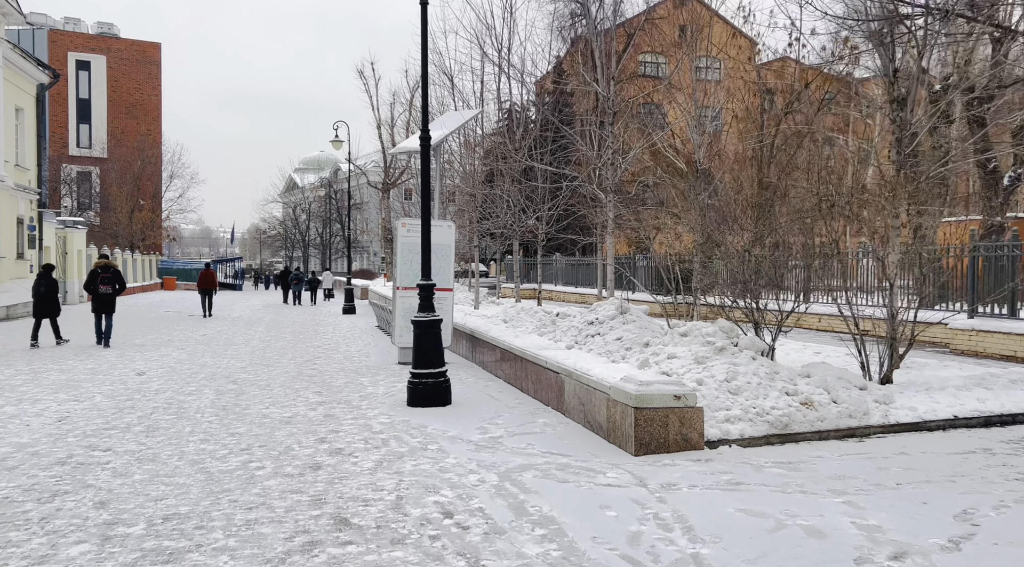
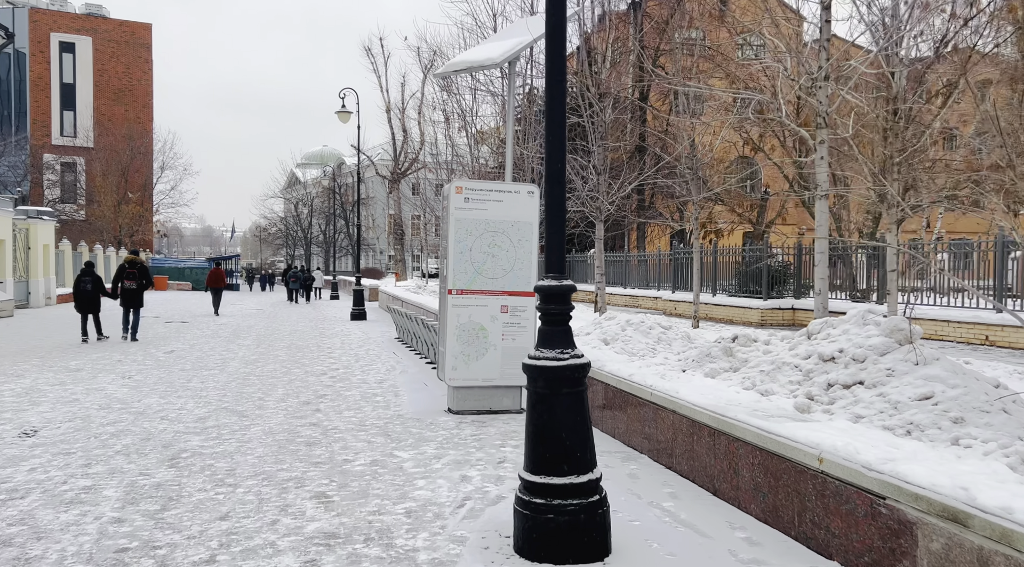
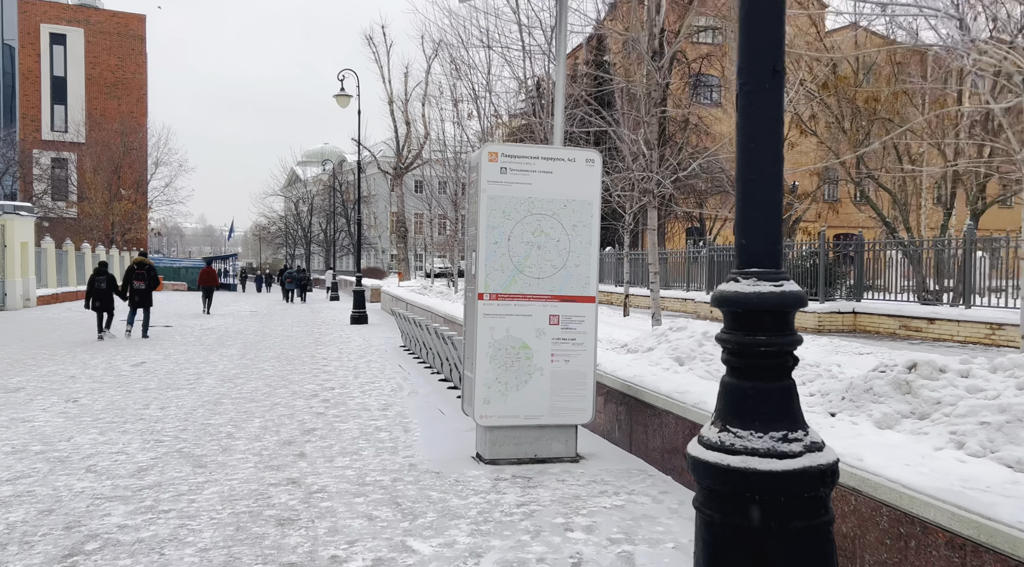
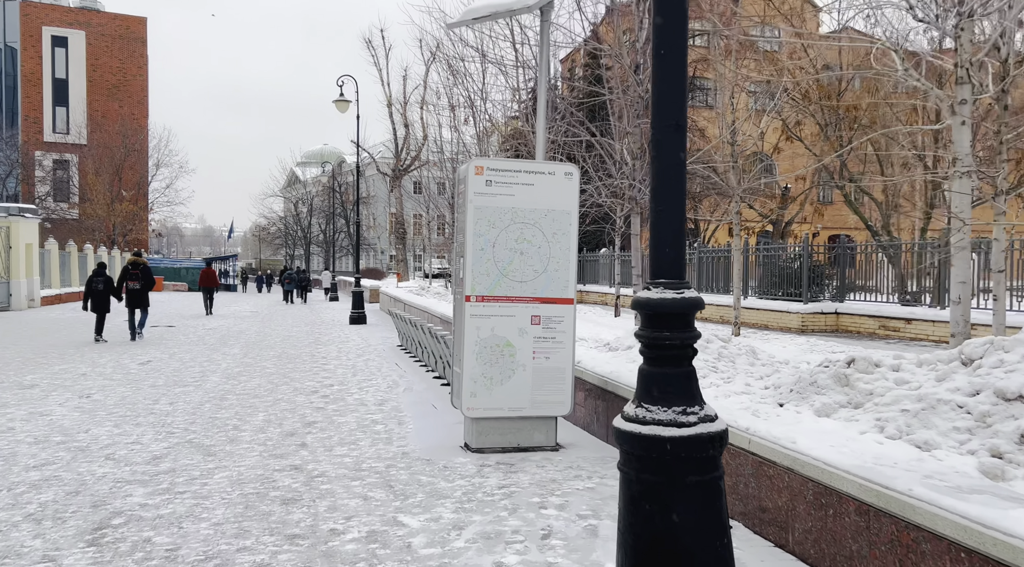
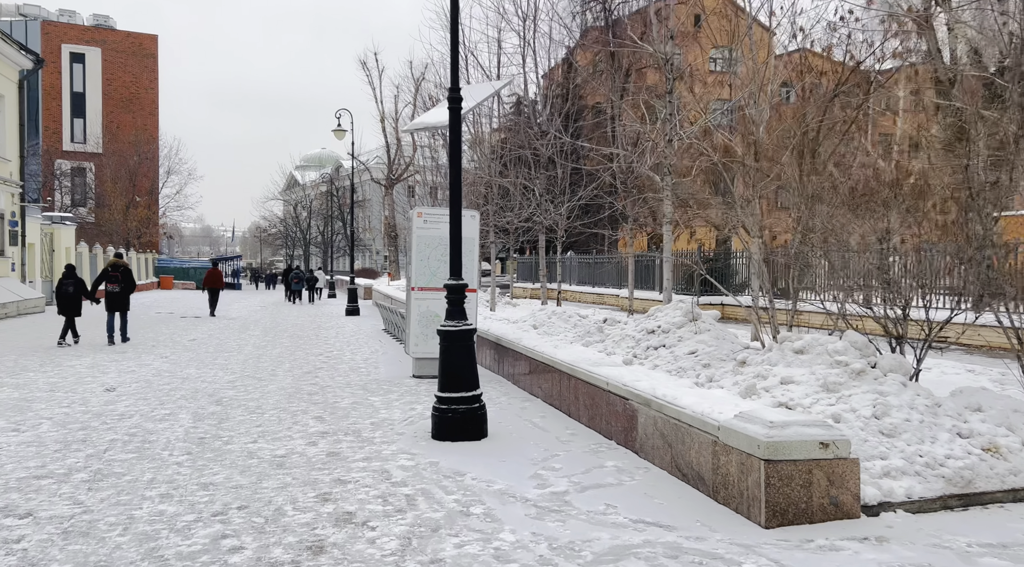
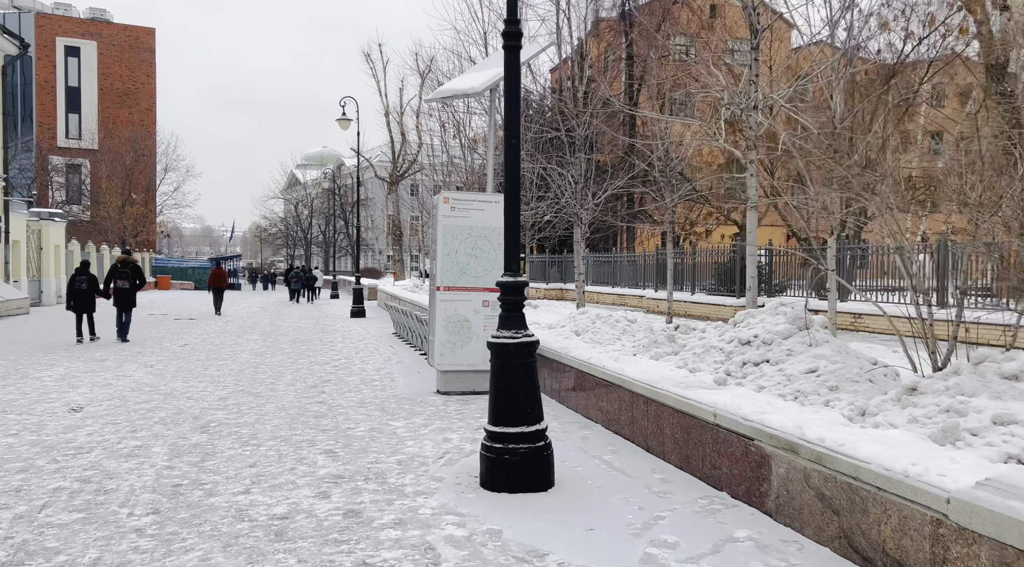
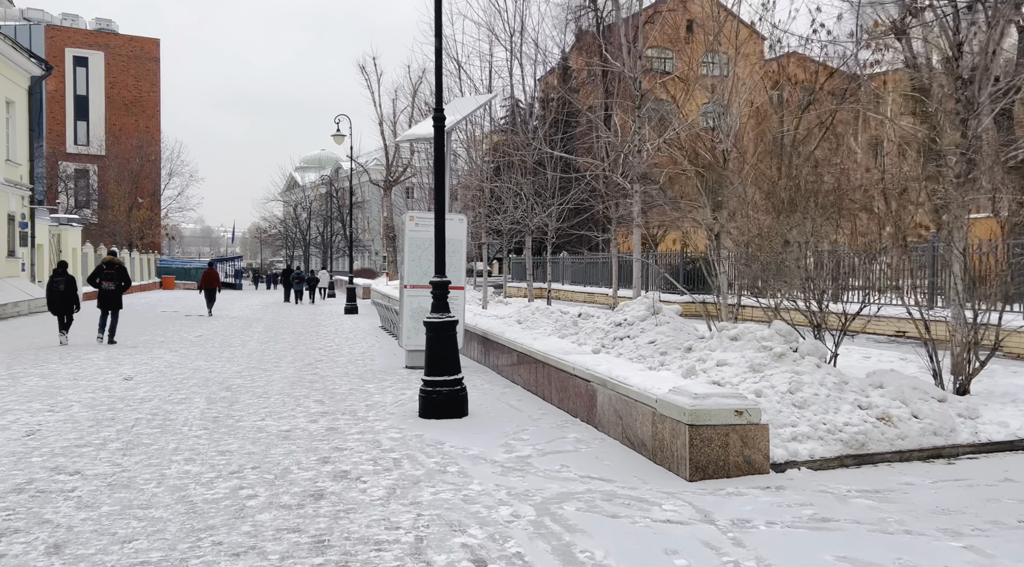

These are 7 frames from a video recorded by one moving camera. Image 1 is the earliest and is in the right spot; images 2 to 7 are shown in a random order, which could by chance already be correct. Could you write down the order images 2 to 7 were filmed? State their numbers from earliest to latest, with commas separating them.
7, 5, 6, 2, 4, 3
